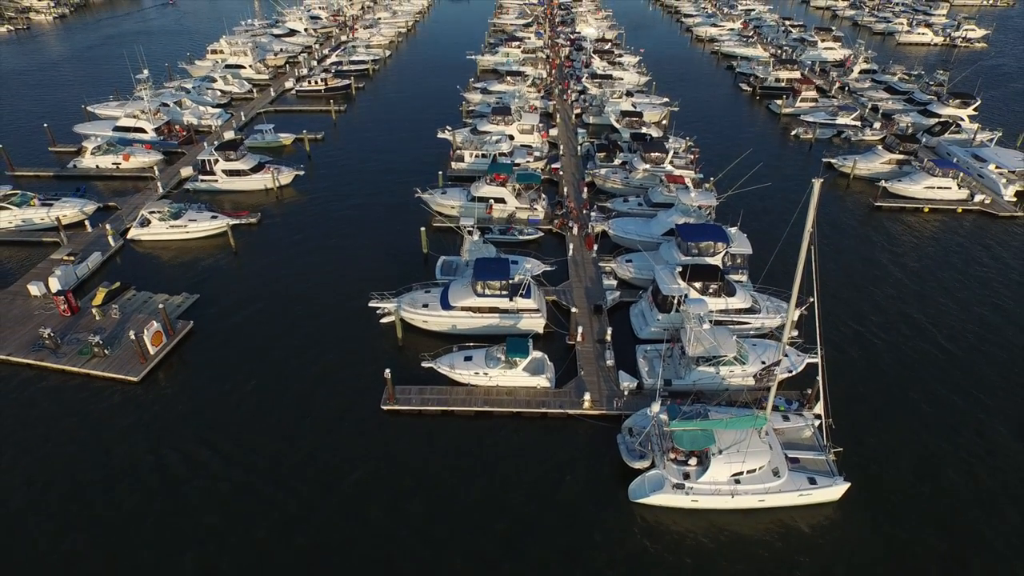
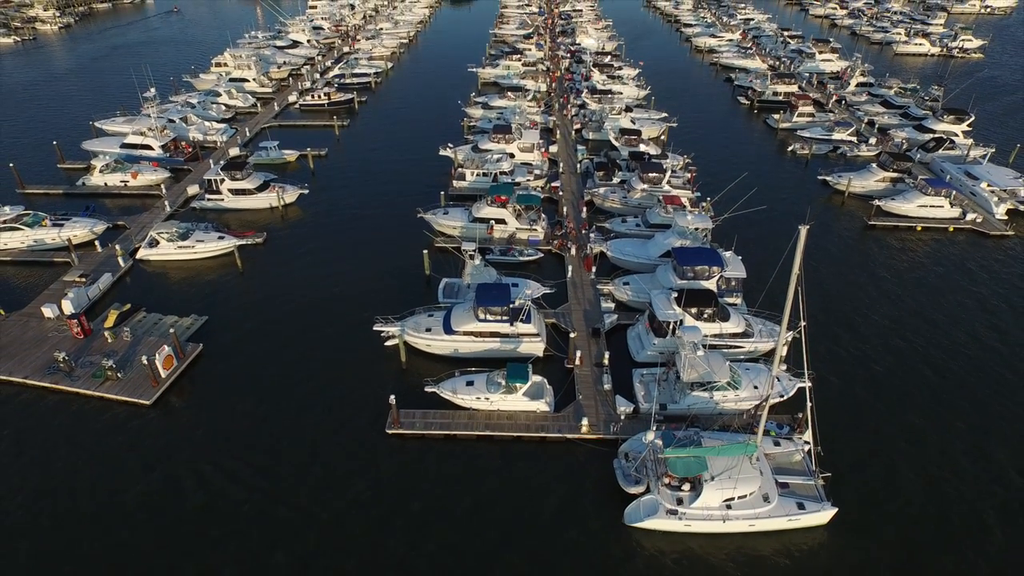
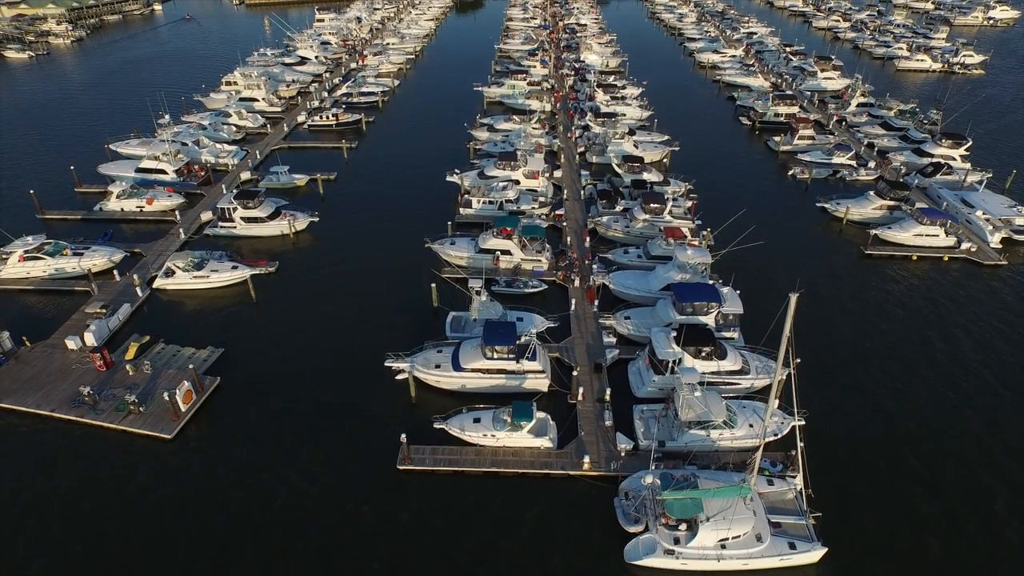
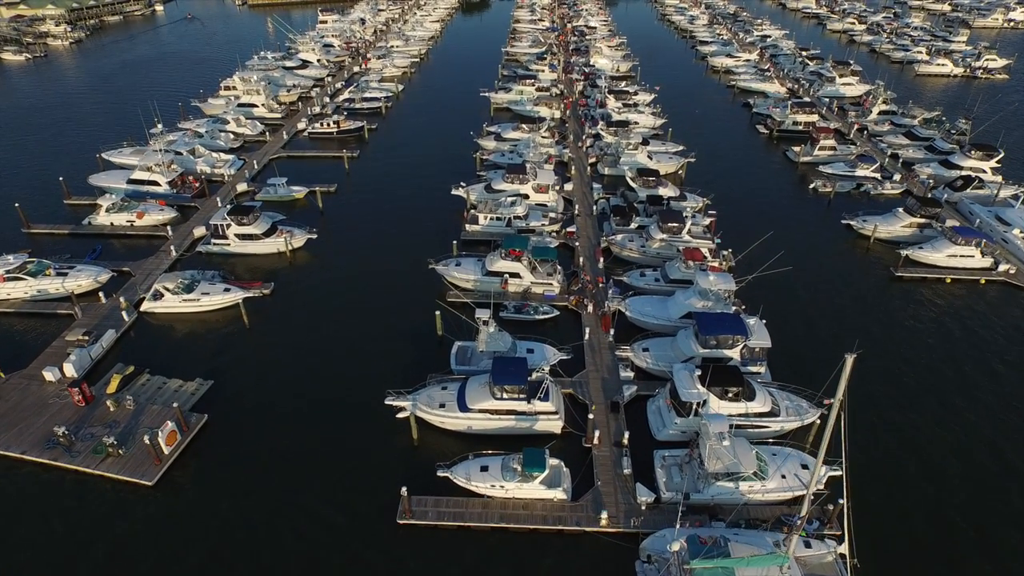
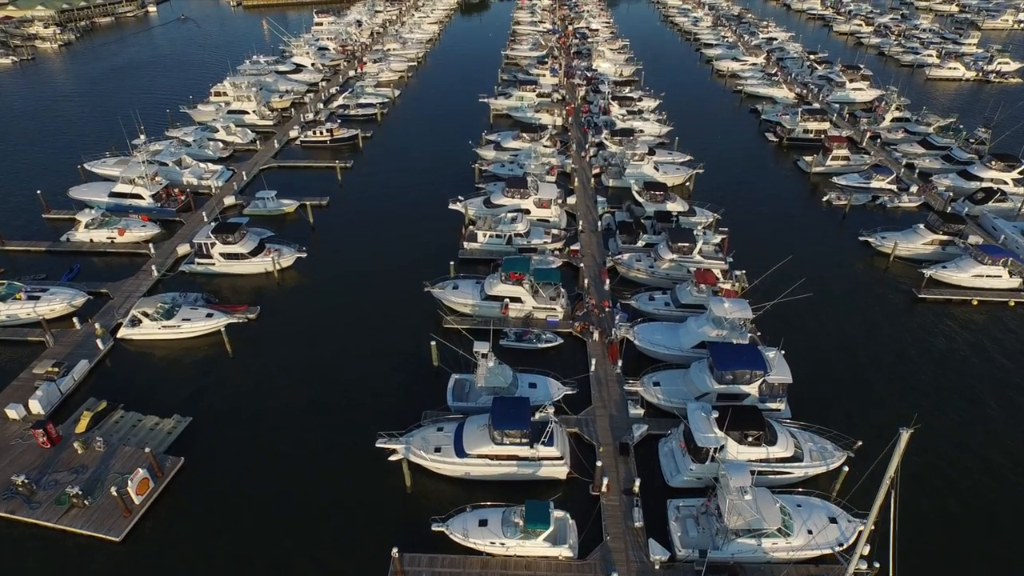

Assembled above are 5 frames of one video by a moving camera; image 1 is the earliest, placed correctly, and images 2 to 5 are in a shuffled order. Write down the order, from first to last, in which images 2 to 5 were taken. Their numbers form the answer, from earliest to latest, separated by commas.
2, 3, 4, 5
